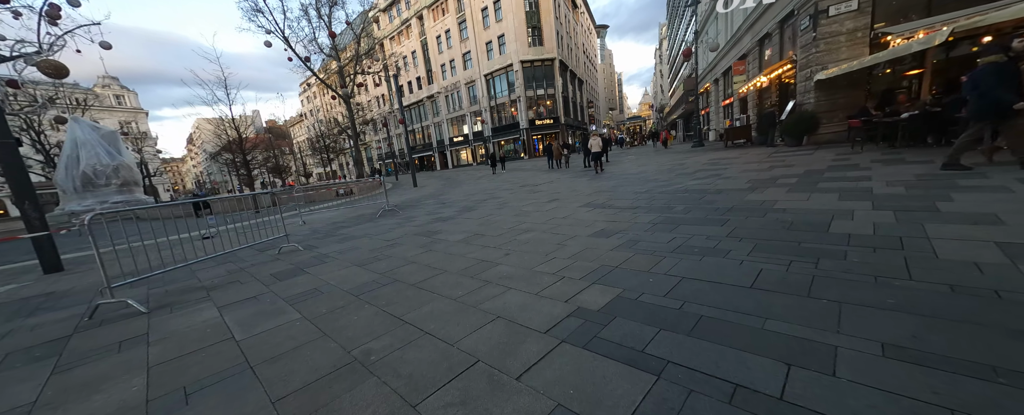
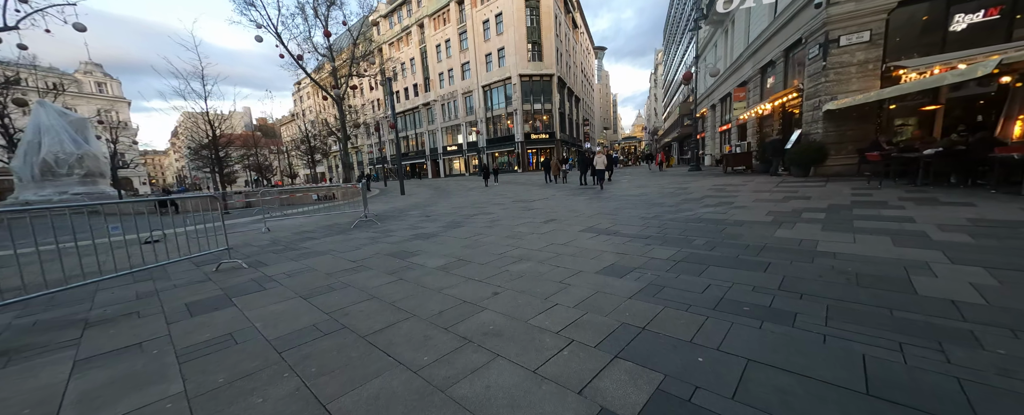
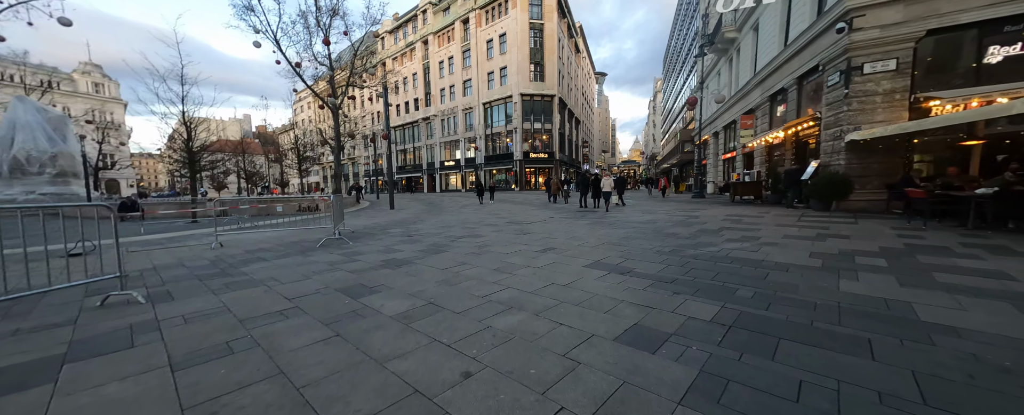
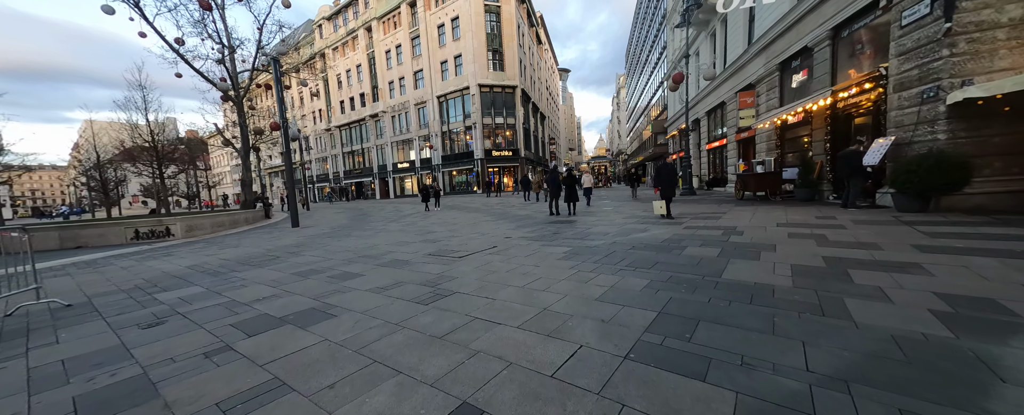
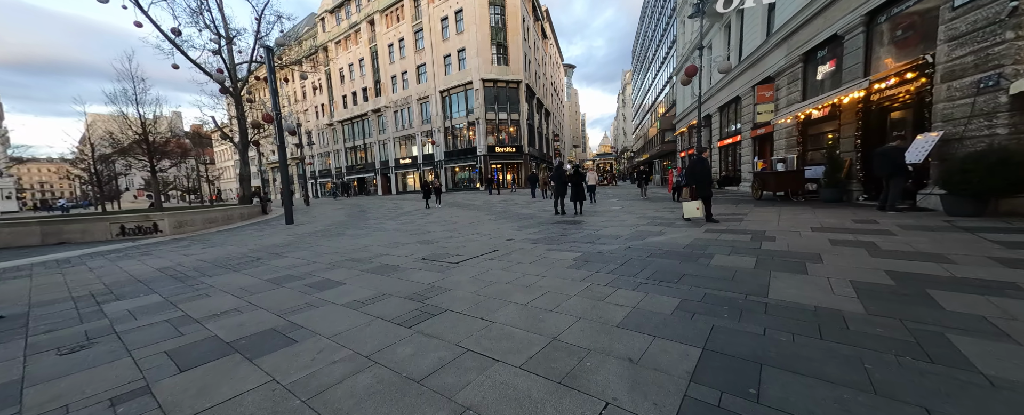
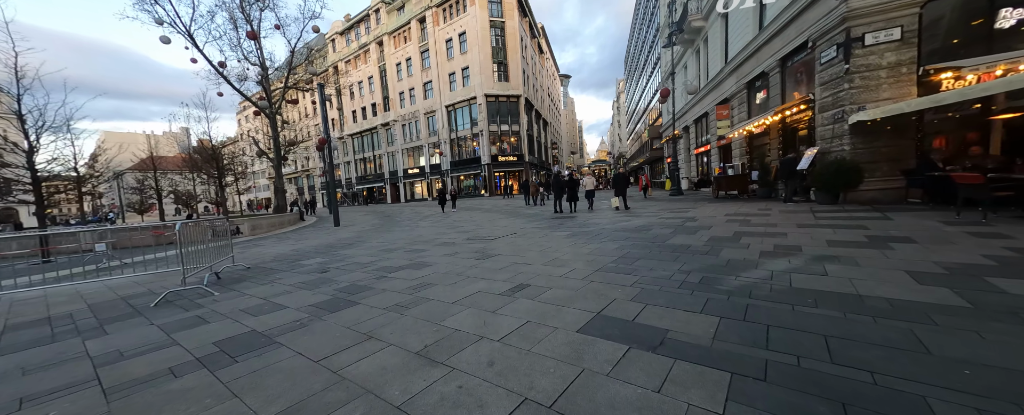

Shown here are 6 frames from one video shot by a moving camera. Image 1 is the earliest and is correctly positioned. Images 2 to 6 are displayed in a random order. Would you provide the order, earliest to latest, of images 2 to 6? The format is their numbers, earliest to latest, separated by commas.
2, 3, 6, 4, 5
